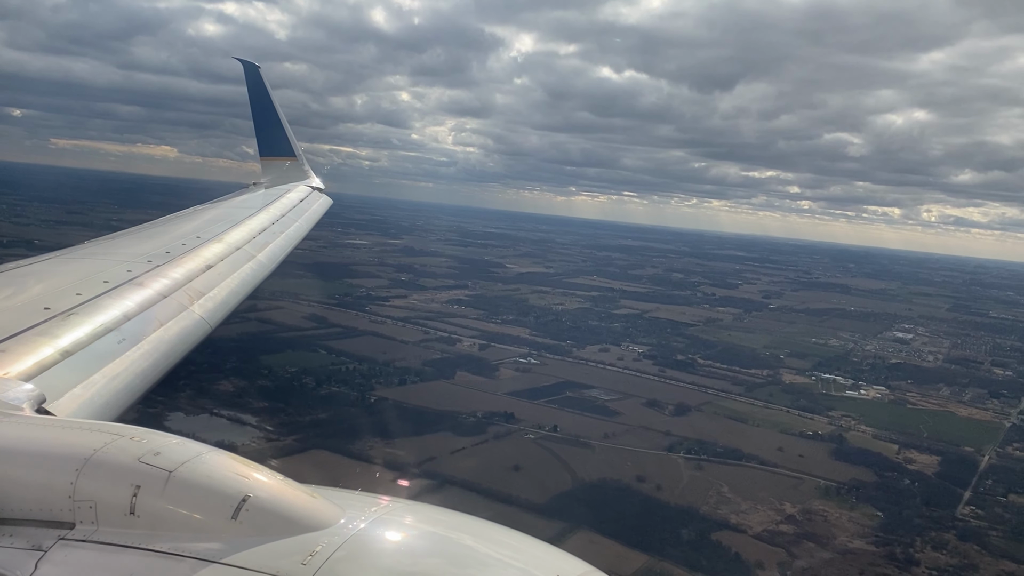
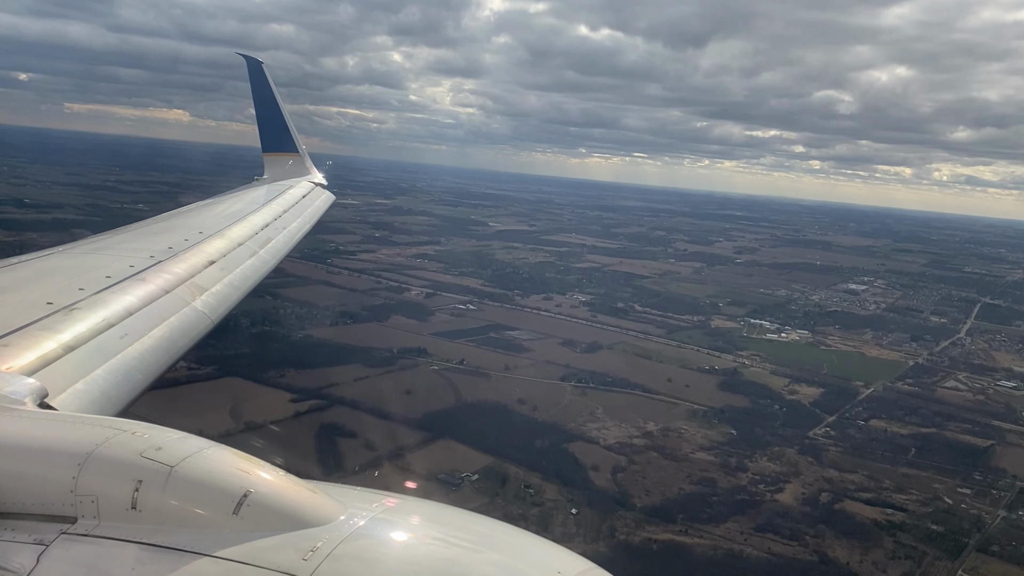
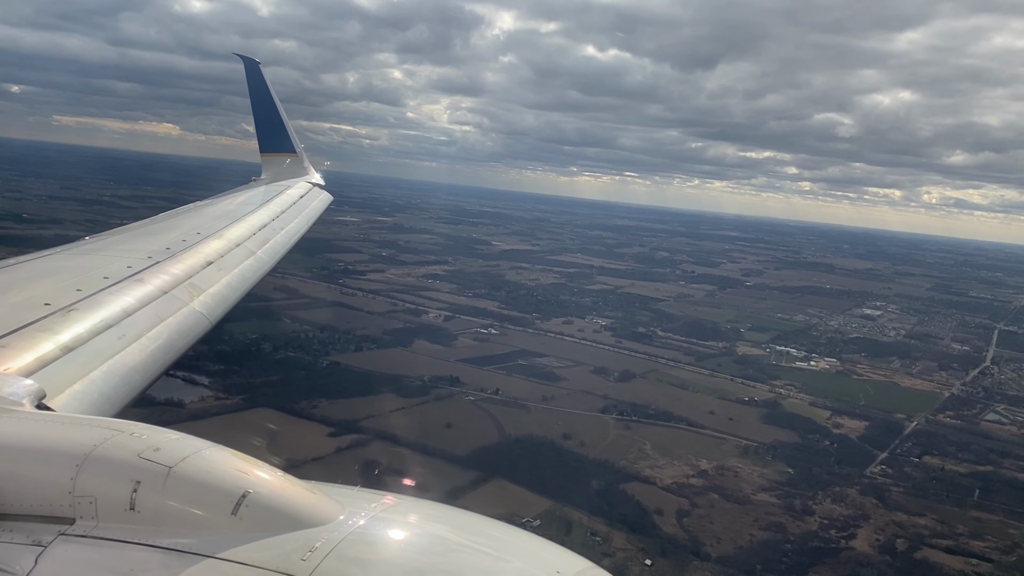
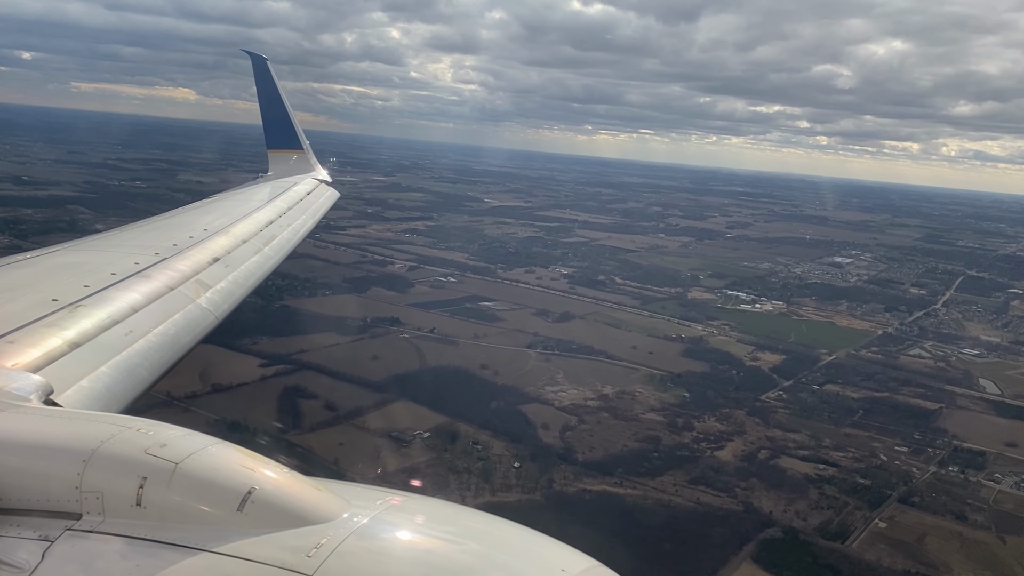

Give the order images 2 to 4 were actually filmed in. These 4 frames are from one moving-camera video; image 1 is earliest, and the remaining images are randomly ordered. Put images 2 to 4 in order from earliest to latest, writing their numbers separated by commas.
3, 2, 4
